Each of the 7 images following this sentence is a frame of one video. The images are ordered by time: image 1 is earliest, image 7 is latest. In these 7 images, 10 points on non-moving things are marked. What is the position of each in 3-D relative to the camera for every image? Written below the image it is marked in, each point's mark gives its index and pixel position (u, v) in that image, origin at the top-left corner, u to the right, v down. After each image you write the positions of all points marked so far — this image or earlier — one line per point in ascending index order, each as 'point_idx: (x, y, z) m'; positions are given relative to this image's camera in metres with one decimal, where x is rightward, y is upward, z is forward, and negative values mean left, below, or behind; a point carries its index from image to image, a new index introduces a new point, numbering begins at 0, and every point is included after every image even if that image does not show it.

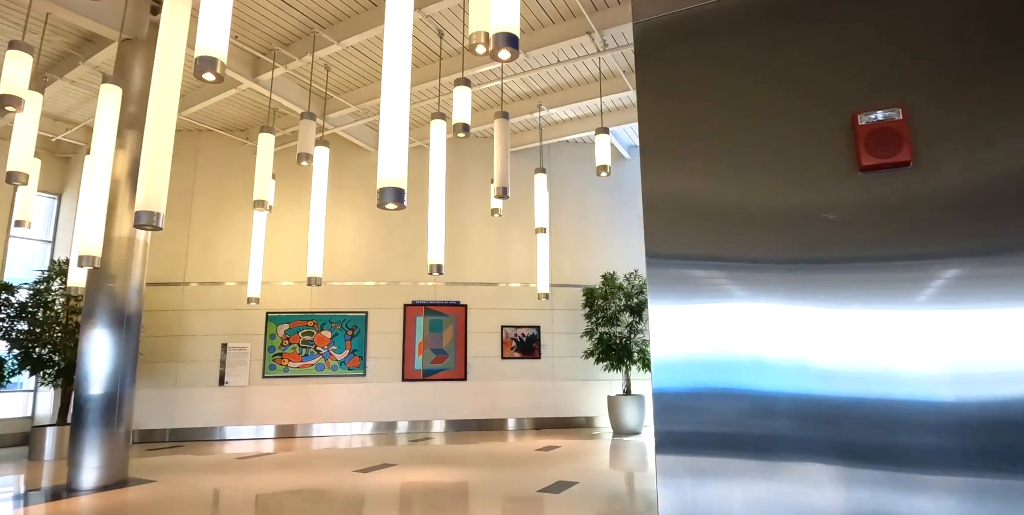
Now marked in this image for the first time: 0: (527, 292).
0: (+0.3, -0.6, +9.6) m
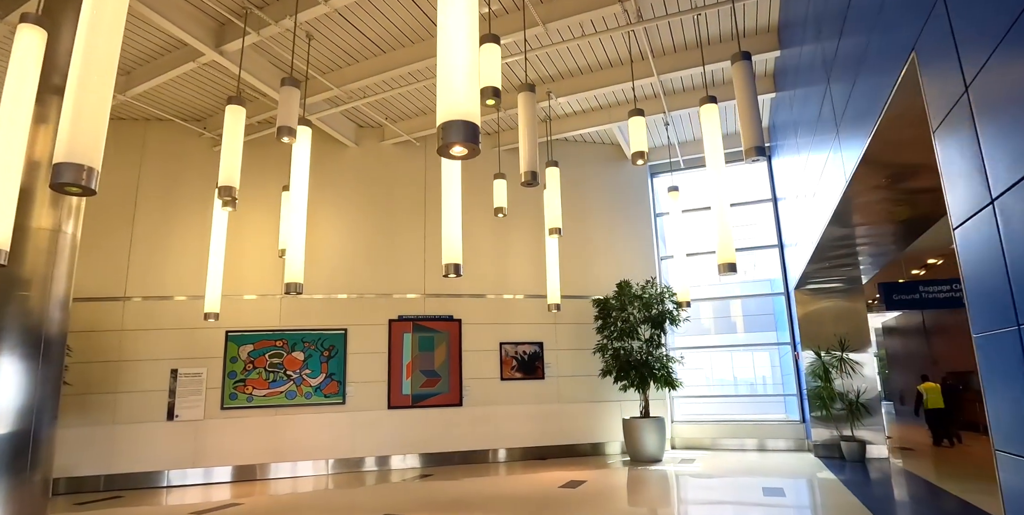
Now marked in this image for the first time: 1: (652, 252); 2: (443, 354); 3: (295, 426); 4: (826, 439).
0: (+0.2, -0.7, +8.6) m
1: (+2.3, +0.1, +9.3) m
2: (-1.0, -1.4, +8.1) m
3: (-2.8, -2.2, +7.5) m
4: (+4.3, -2.5, +7.7) m
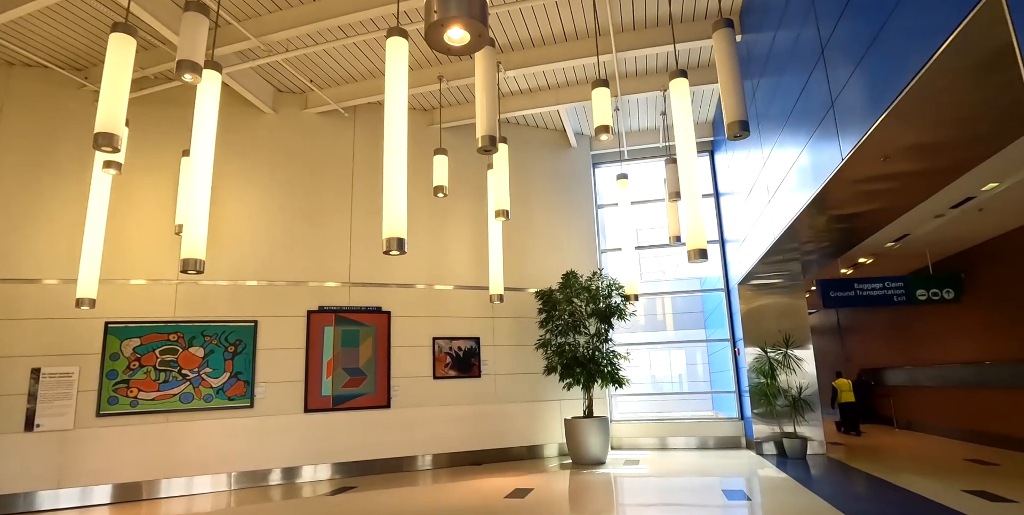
0: (-0.7, -0.5, +7.9) m
1: (+1.3, +0.2, +8.9) m
2: (-1.8, -1.2, +7.2) m
3: (-3.6, -2.0, +6.4) m
4: (+3.4, -2.4, +7.6) m
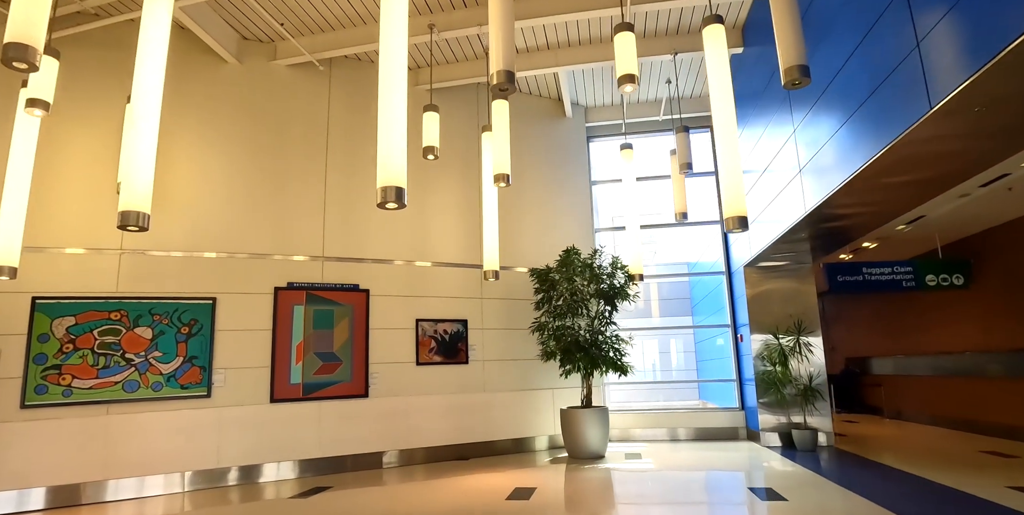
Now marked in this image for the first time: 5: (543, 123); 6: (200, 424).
0: (-0.8, -0.2, +7.2) m
1: (+1.1, +0.5, +8.3) m
2: (-1.9, -0.8, +6.4) m
3: (-3.6, -1.7, +5.5) m
4: (+3.3, -2.1, +7.2) m
5: (+0.5, +2.0, +8.4) m
6: (-3.1, -1.7, +5.7) m
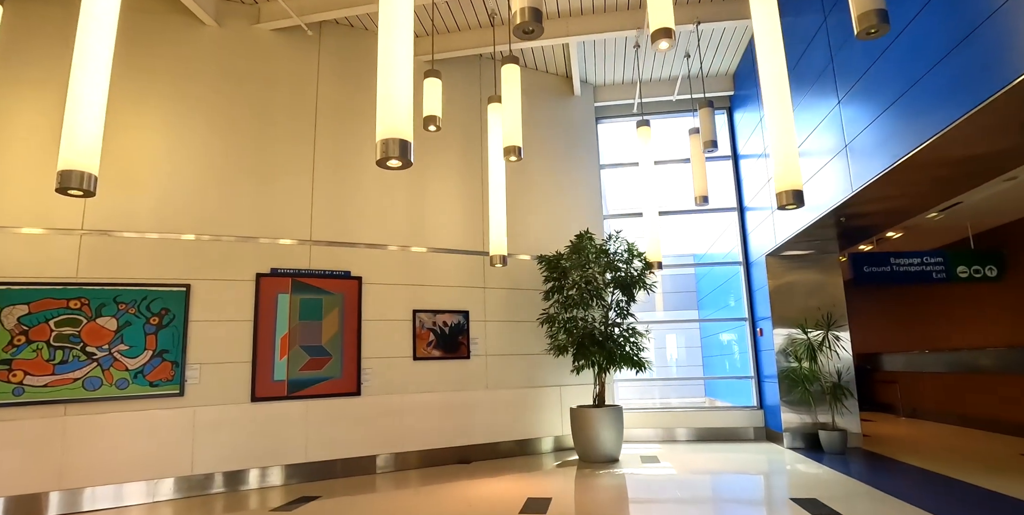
0: (-0.7, -0.1, +6.6) m
1: (+1.2, +0.7, +7.8) m
2: (-1.8, -0.7, +5.8) m
3: (-3.5, -1.5, +4.9) m
4: (+3.3, -2.0, +6.7) m
5: (+0.5, +2.1, +7.8) m
6: (-3.1, -1.5, +5.1) m
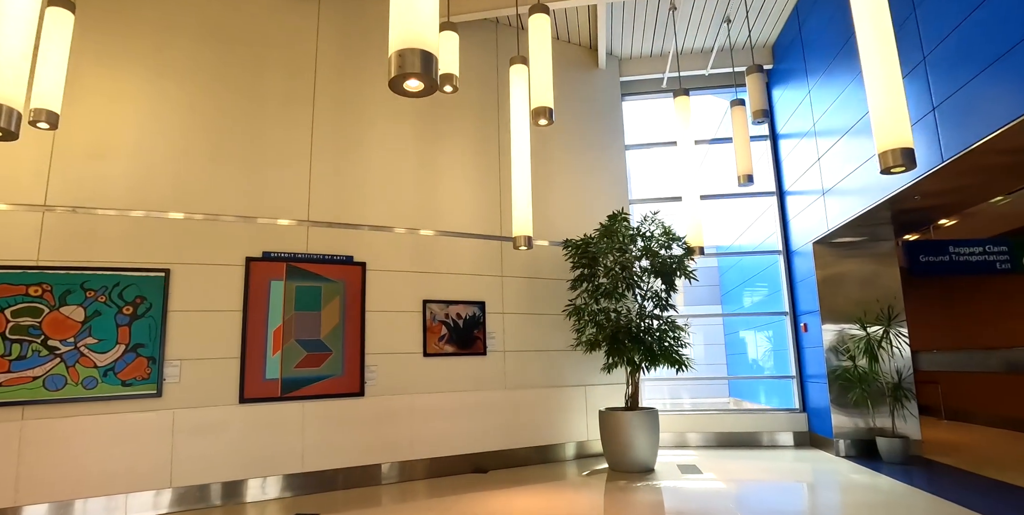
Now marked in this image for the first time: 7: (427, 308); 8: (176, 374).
0: (-0.5, +0.1, +5.9) m
1: (+1.4, +0.8, +7.1) m
2: (-1.6, -0.5, +5.2) m
3: (-3.3, -1.3, +4.2) m
4: (+3.5, -1.9, +6.0) m
5: (+0.8, +2.3, +7.1) m
6: (-2.8, -1.4, +4.4) m
7: (-0.8, -0.5, +5.6) m
8: (-2.7, -0.9, +4.6) m
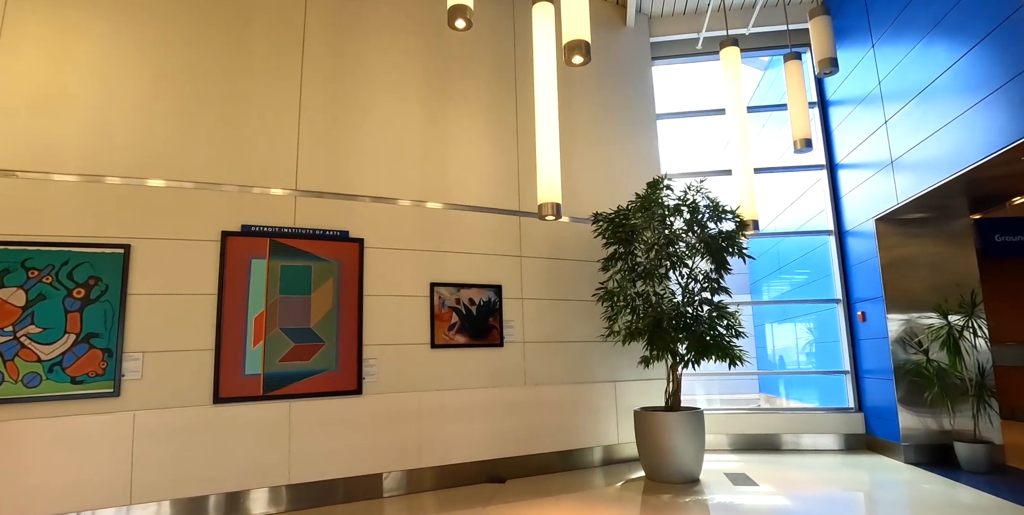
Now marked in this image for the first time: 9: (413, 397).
0: (-0.3, +0.3, +5.2) m
1: (+1.6, +1.0, +6.3) m
2: (-1.4, -0.3, +4.4) m
3: (-3.2, -1.2, +3.5) m
4: (+3.7, -1.6, +5.2) m
5: (+1.0, +2.5, +6.3) m
6: (-2.7, -1.2, +3.7) m
7: (-0.7, -0.3, +4.9) m
8: (-2.5, -0.8, +3.9) m
9: (-0.8, -1.1, +4.7) m
